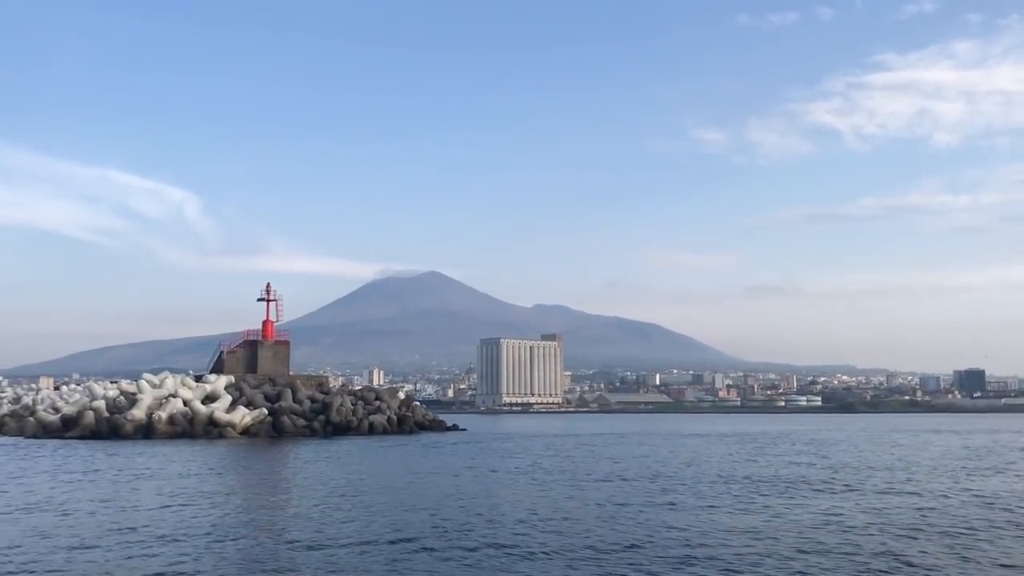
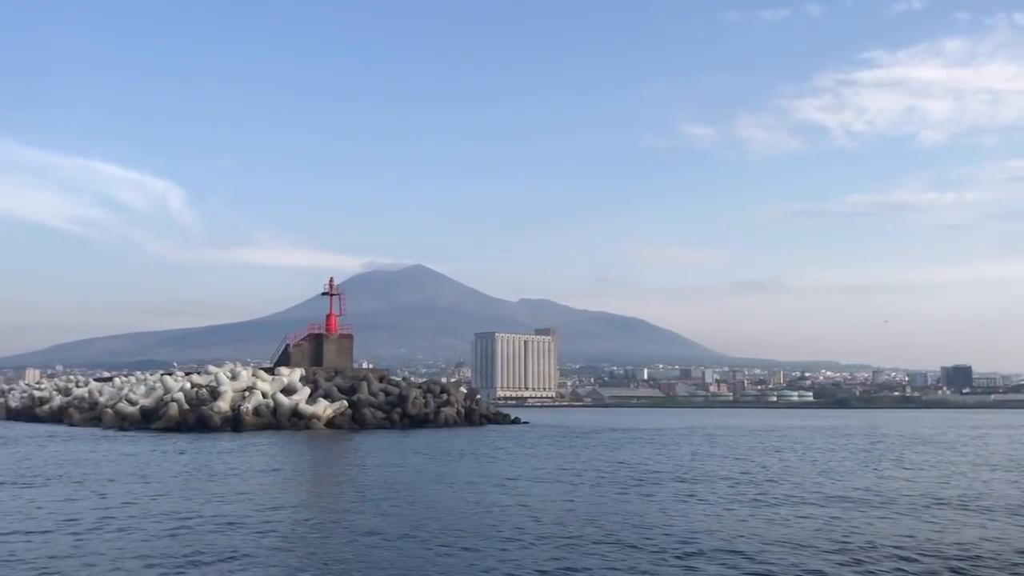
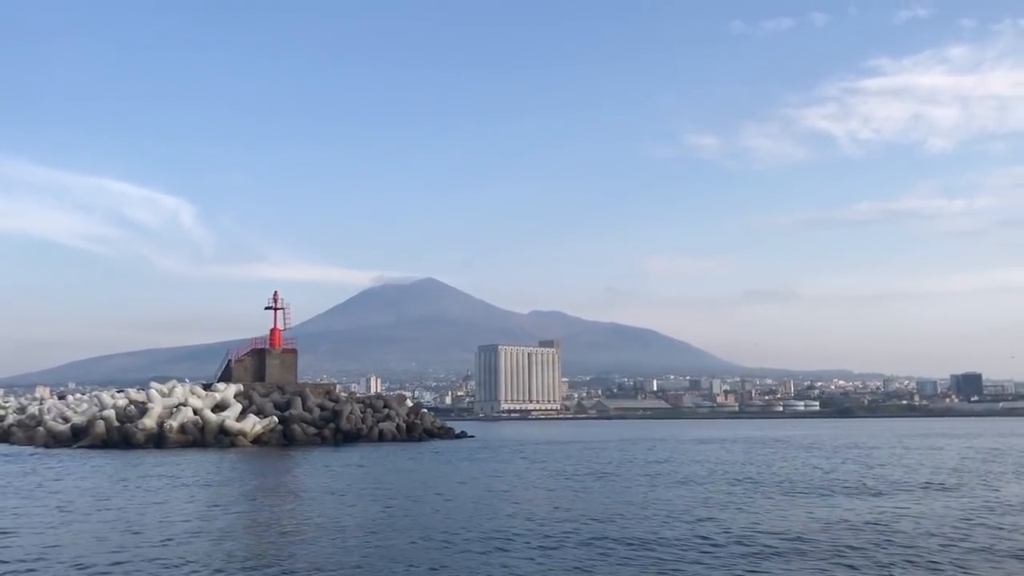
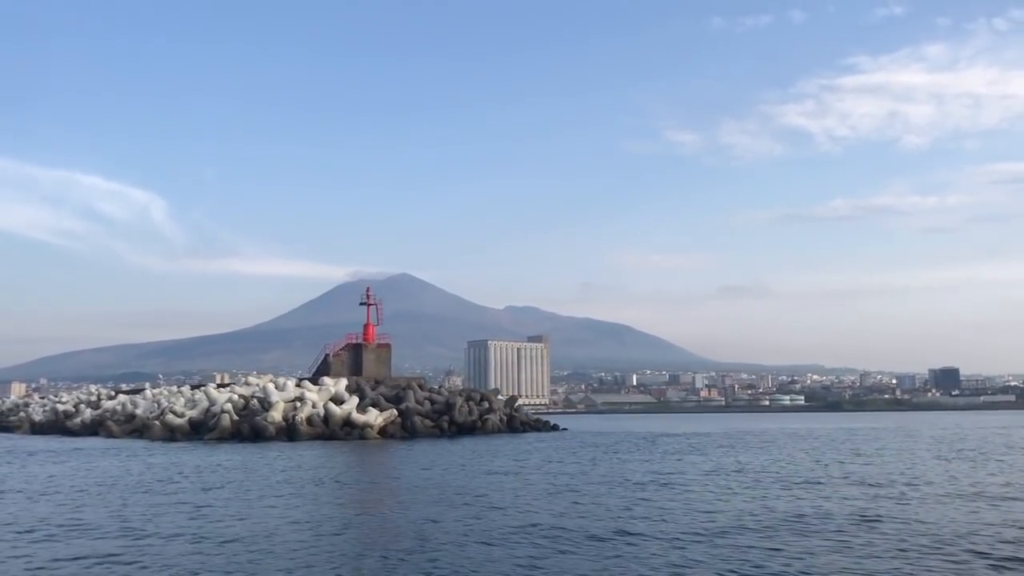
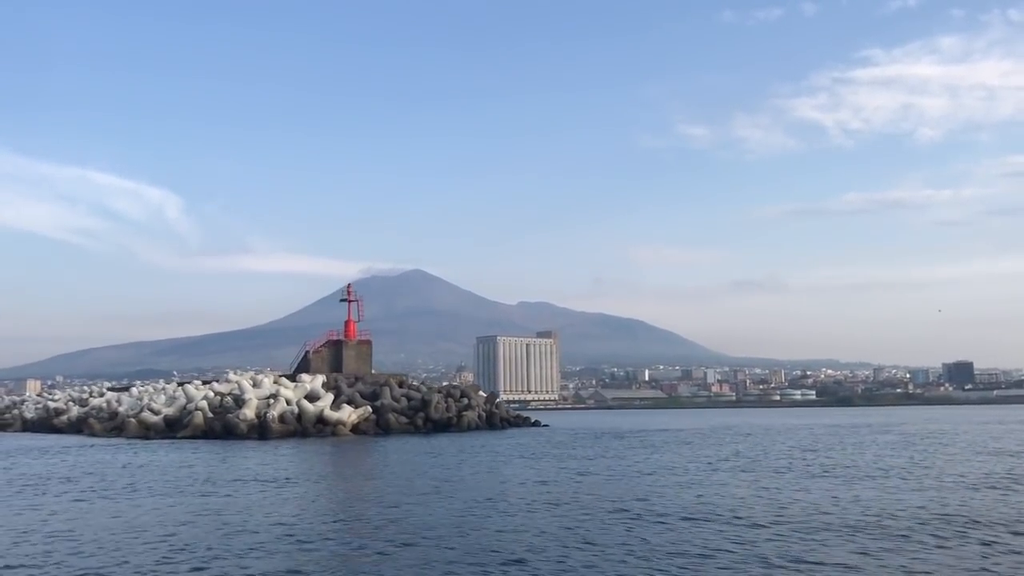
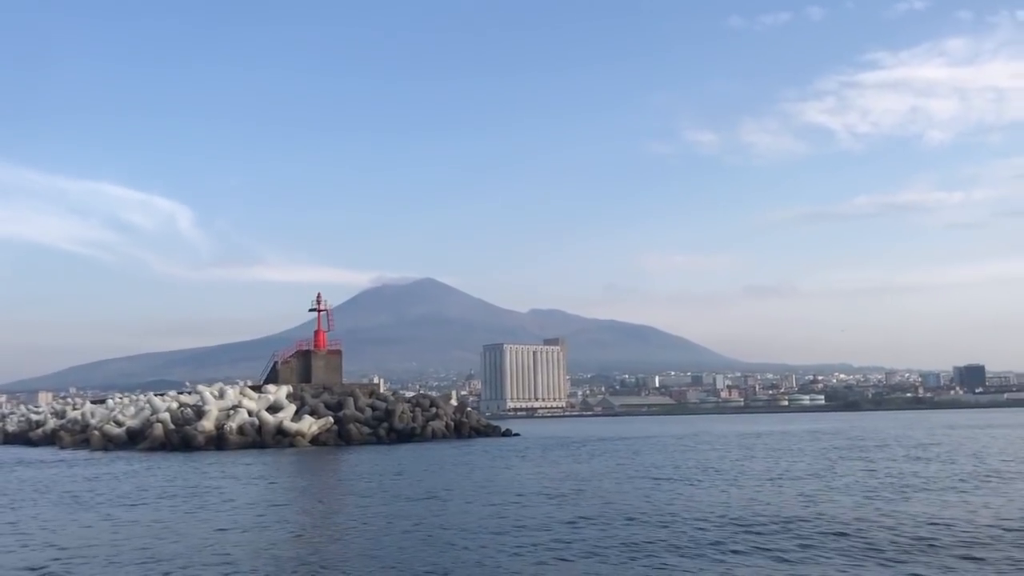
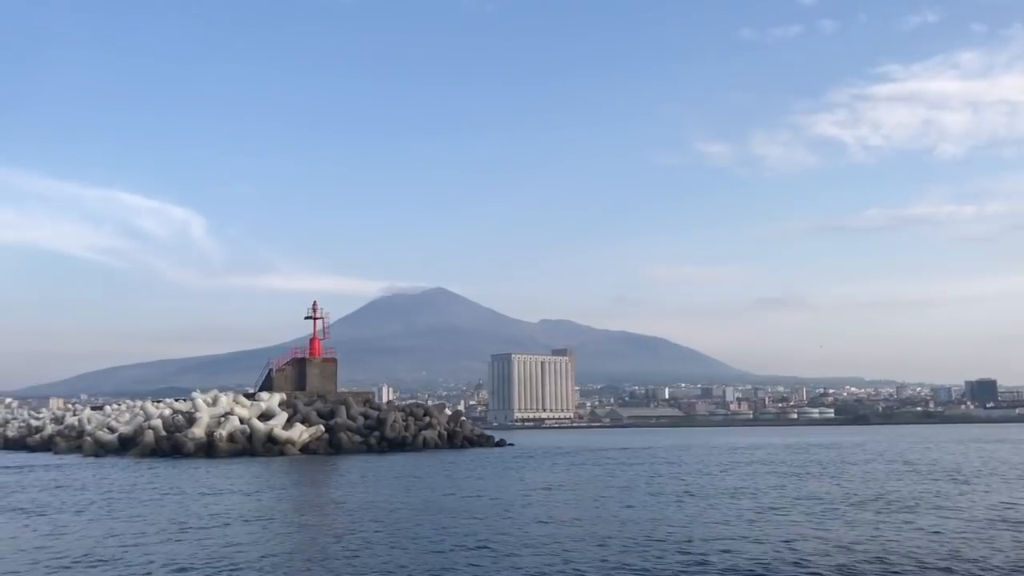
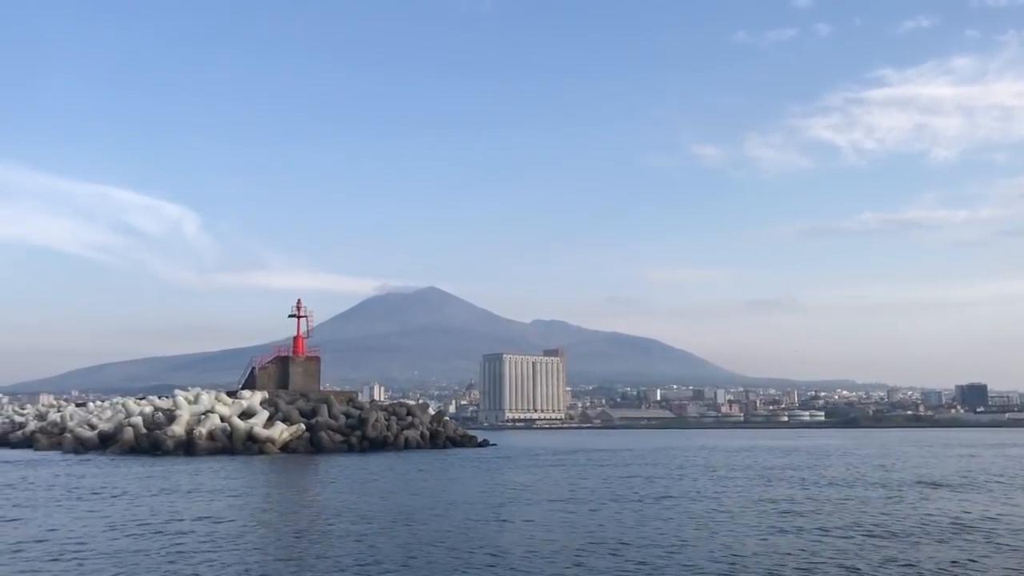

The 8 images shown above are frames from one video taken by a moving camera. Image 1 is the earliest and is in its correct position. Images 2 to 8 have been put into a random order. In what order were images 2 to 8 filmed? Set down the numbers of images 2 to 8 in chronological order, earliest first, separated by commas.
3, 8, 7, 6, 2, 5, 4
